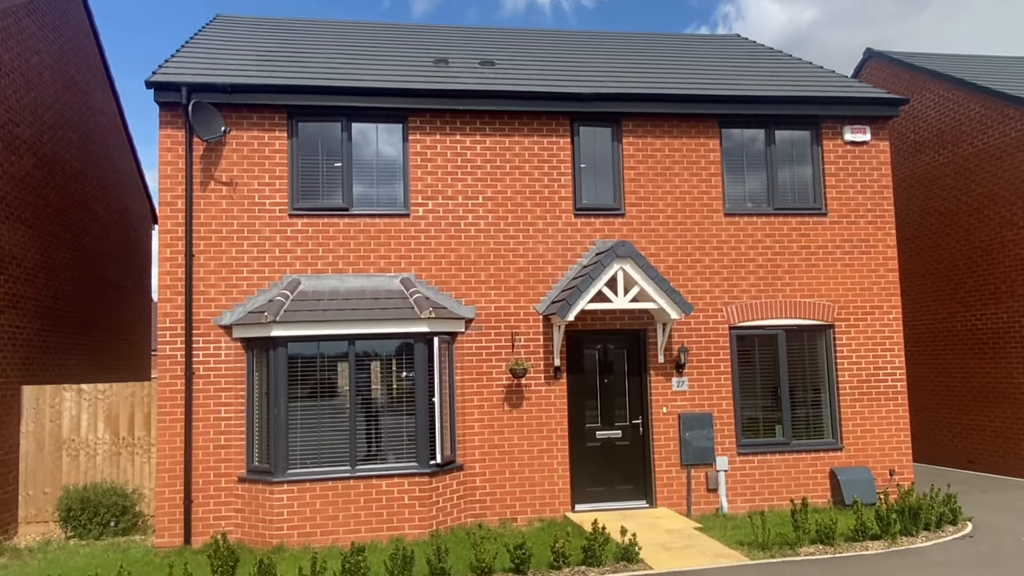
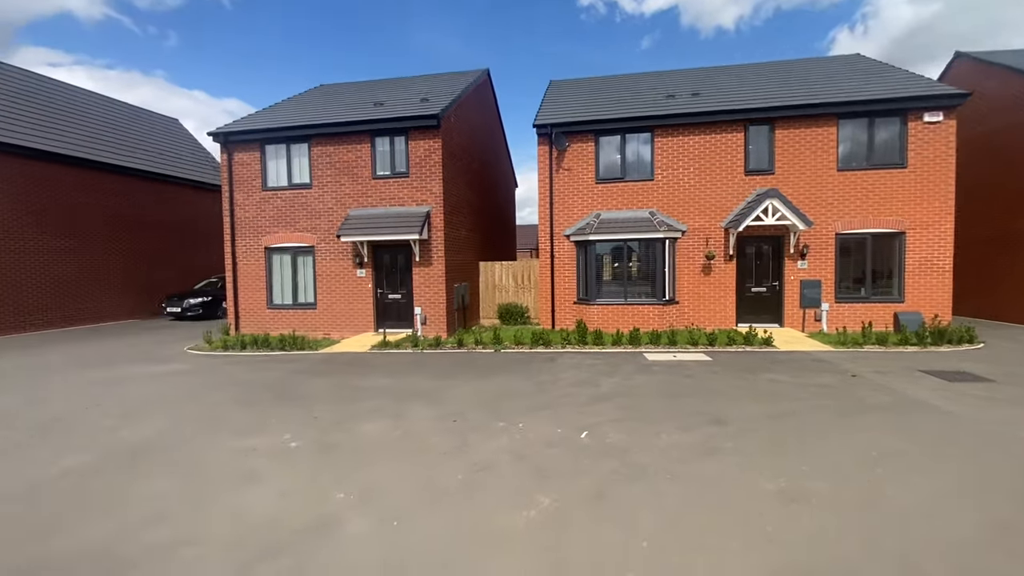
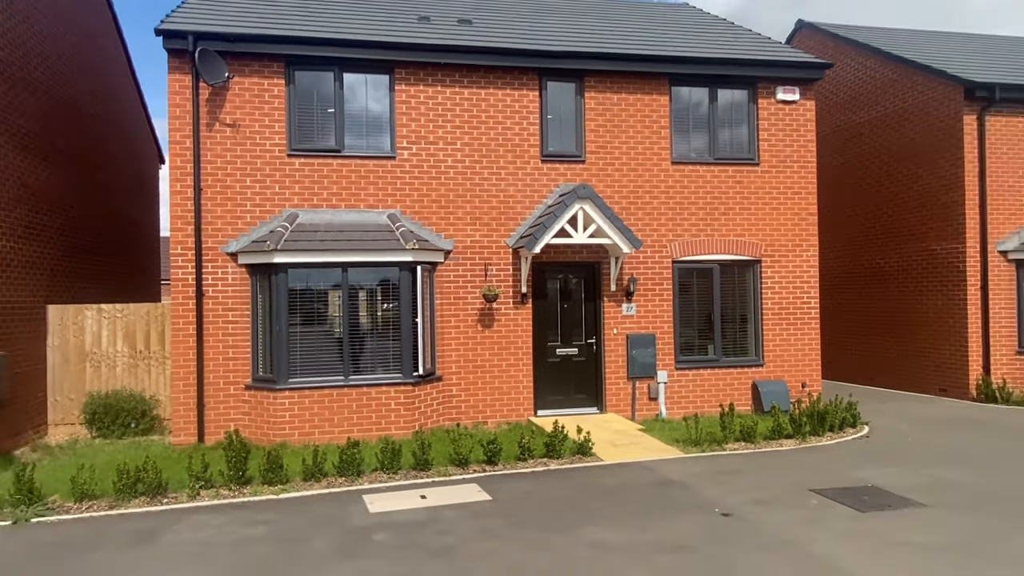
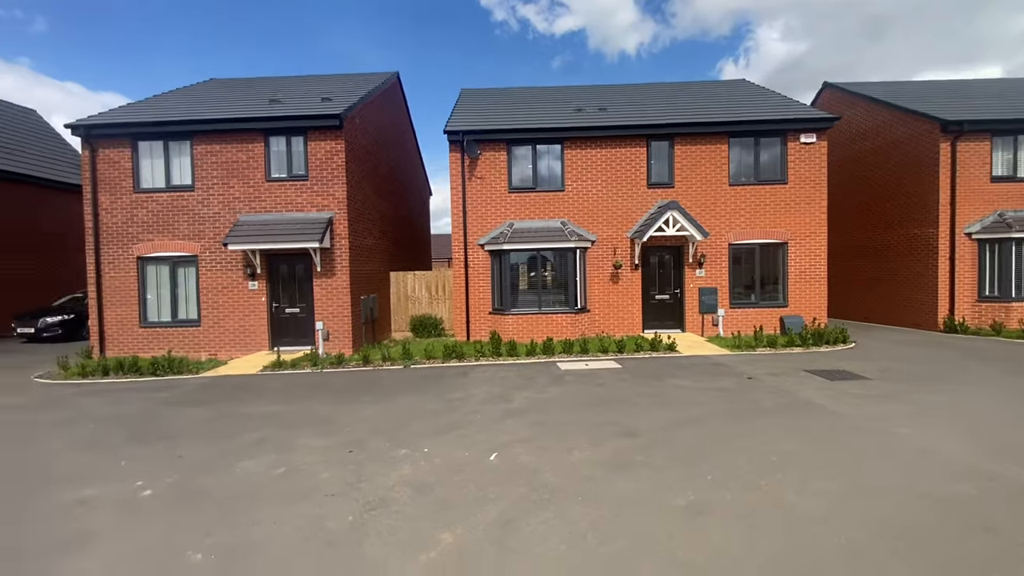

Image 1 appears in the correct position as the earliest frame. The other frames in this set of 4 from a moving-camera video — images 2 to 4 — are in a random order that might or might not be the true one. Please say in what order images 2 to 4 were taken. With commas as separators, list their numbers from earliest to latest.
3, 4, 2
